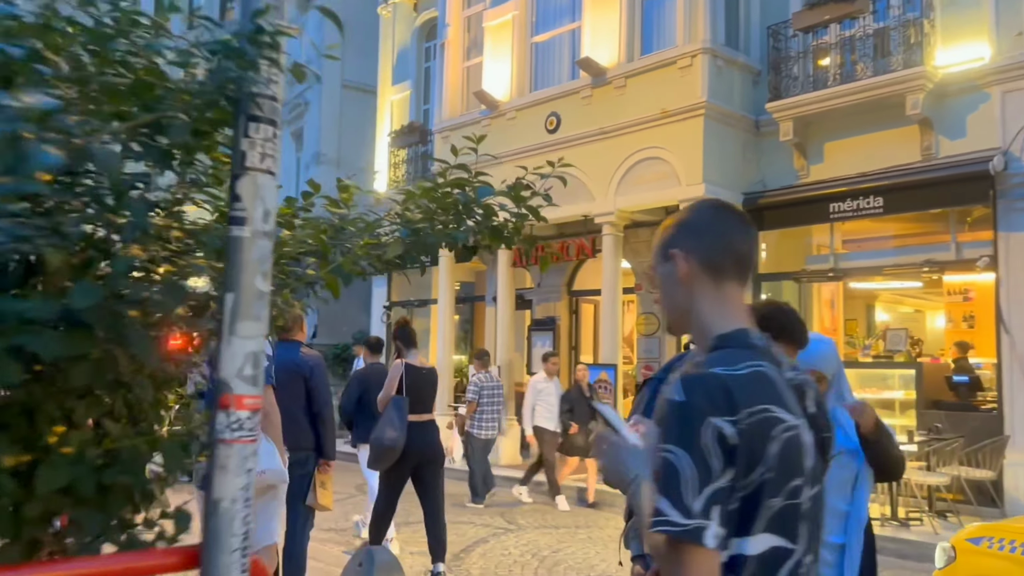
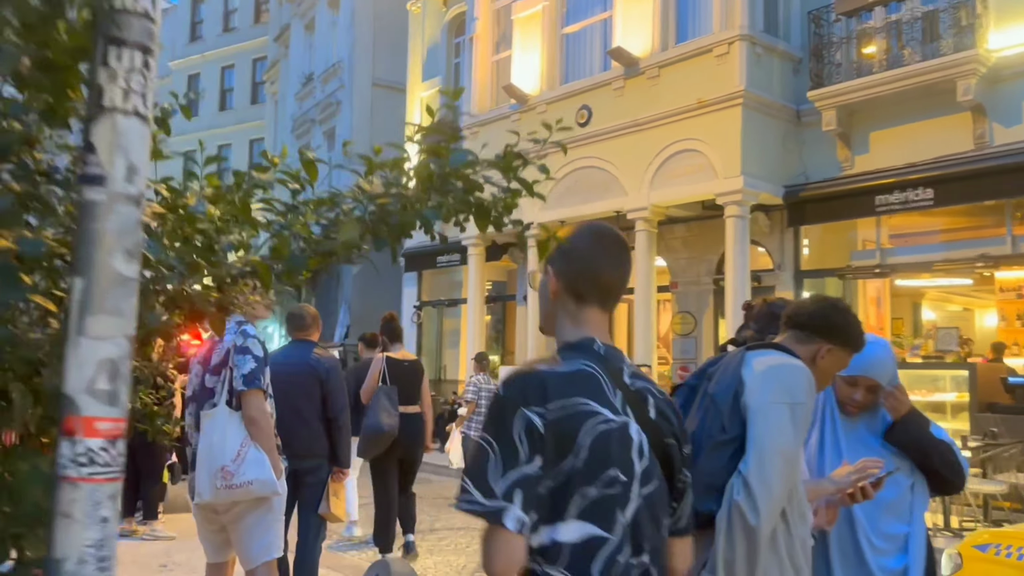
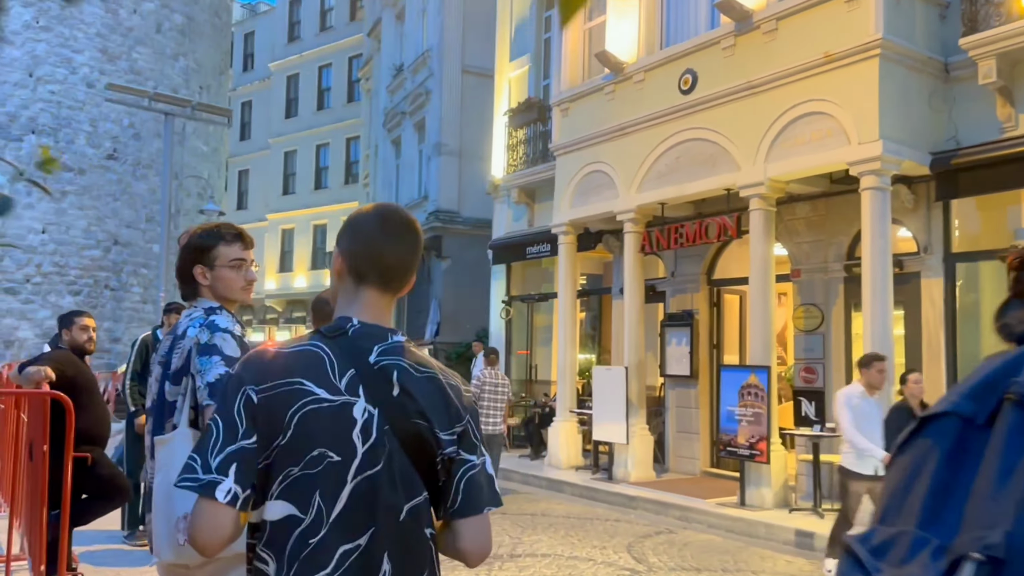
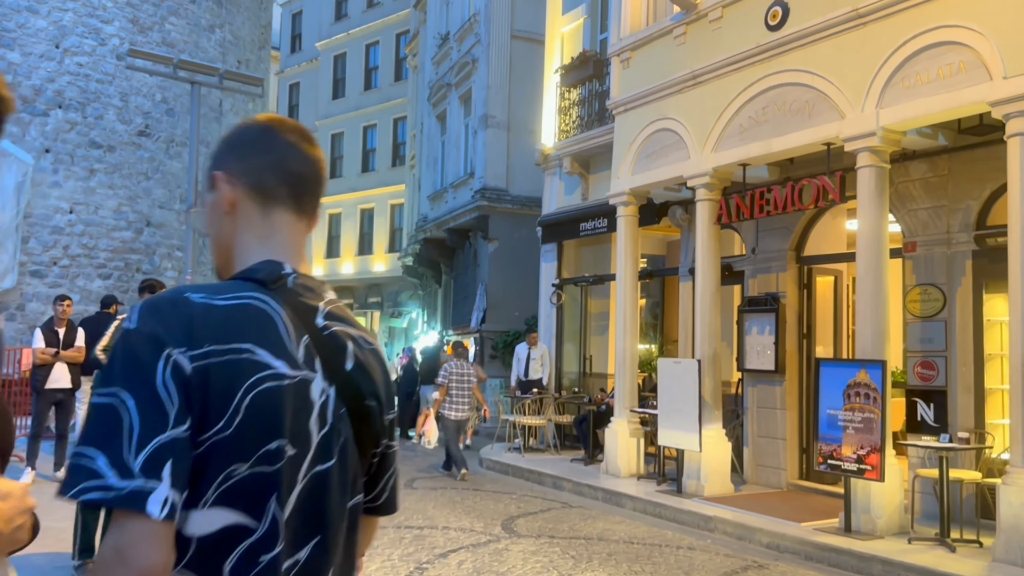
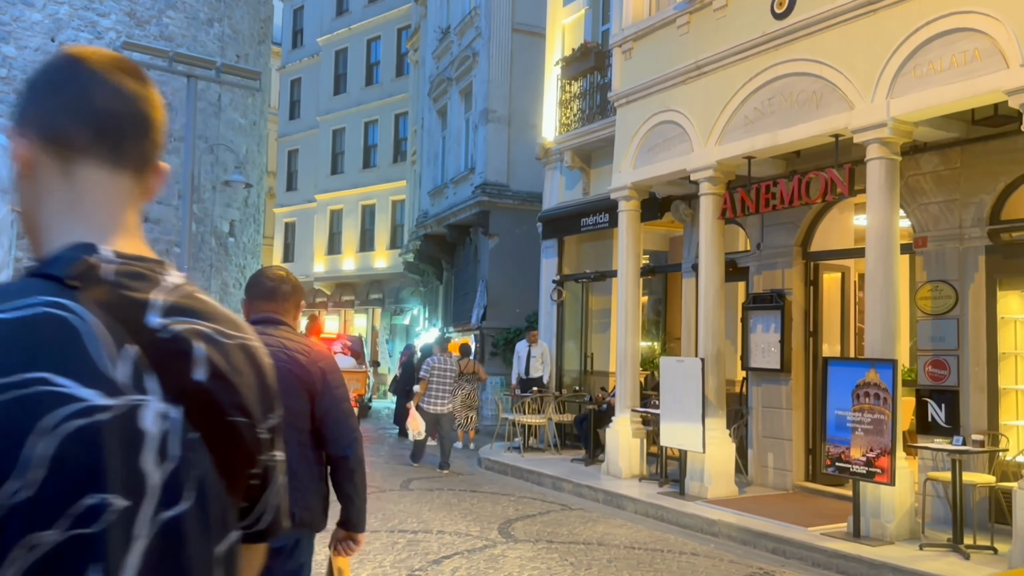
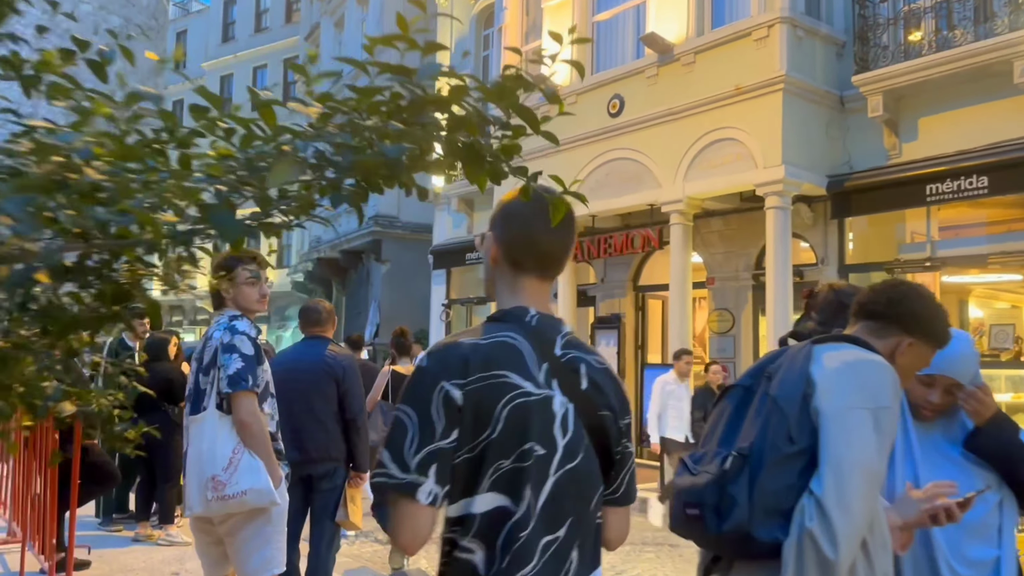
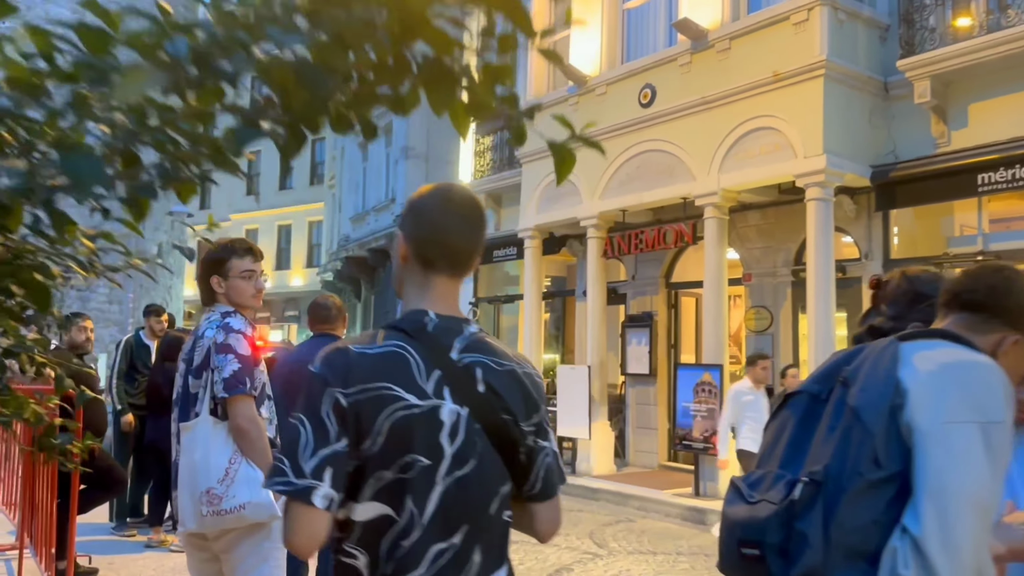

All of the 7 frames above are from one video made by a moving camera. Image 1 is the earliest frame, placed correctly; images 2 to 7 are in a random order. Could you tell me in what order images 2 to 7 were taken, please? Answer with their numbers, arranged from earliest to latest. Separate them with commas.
2, 6, 7, 3, 4, 5
